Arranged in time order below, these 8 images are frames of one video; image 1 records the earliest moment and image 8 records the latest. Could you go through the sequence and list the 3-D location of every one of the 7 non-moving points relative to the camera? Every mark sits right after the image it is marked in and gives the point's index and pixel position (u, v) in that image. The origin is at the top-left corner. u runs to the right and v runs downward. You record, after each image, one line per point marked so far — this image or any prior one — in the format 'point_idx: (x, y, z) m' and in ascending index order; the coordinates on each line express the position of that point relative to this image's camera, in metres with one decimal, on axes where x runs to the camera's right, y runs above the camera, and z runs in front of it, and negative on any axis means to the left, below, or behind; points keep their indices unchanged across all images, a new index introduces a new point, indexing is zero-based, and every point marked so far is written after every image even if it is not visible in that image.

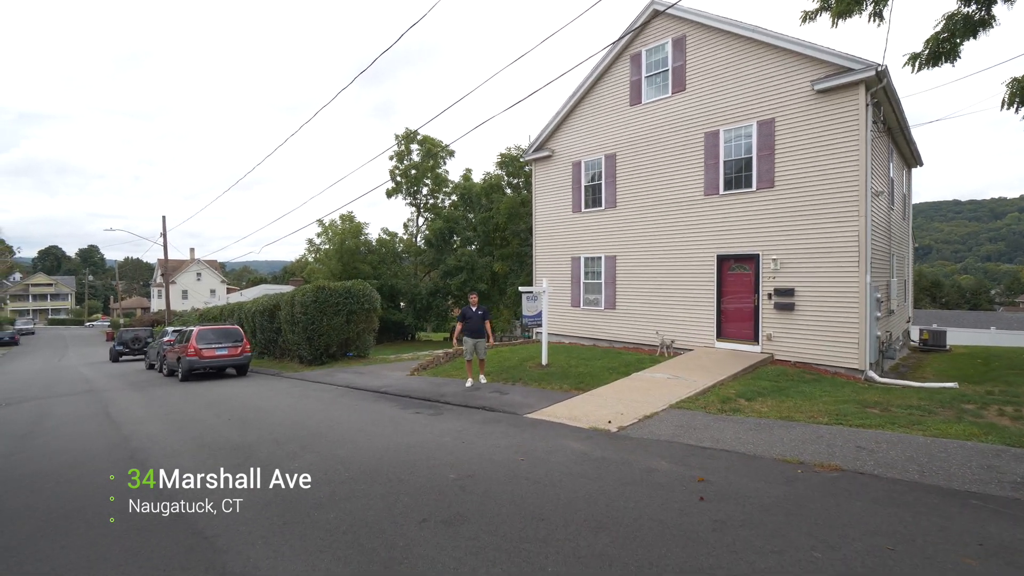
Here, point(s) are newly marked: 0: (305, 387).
0: (-5.8, -2.7, +13.0) m
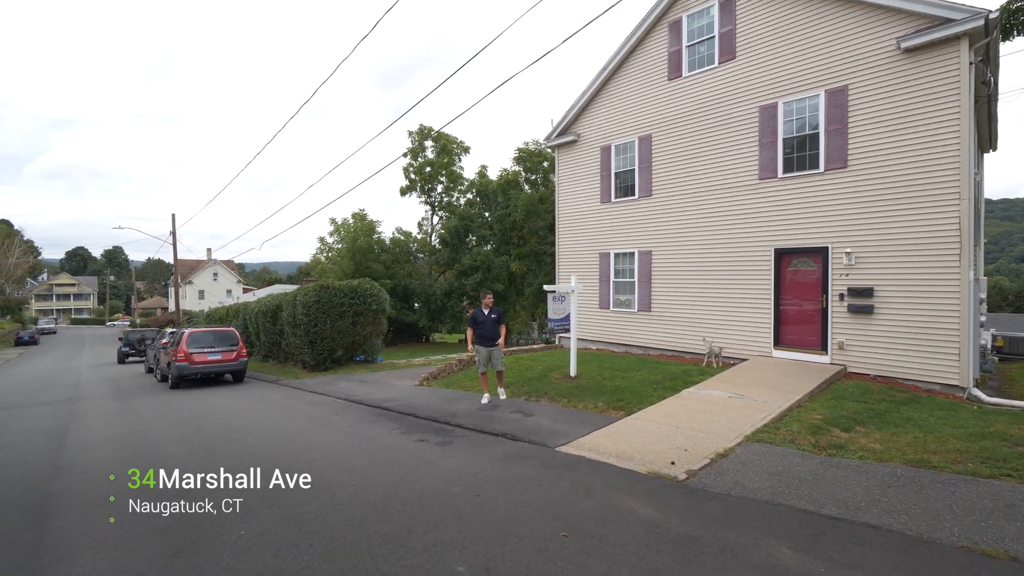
0: (-5.2, -2.7, +11.5) m
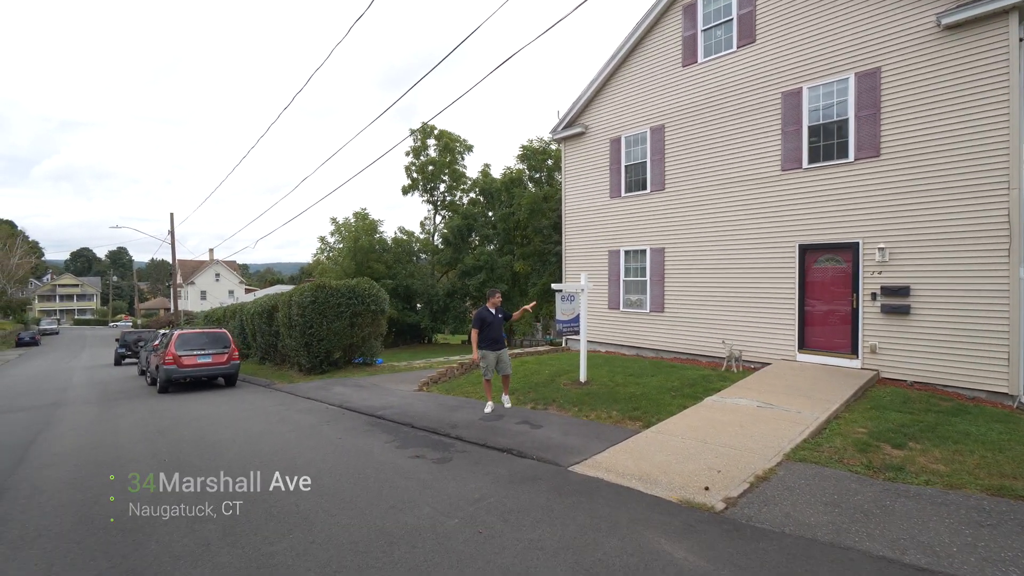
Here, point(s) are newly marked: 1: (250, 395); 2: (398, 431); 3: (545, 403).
0: (-5.1, -2.7, +10.8) m
1: (-7.1, -2.9, +12.7) m
2: (-1.8, -2.3, +7.4) m
3: (+0.6, -2.1, +8.6) m
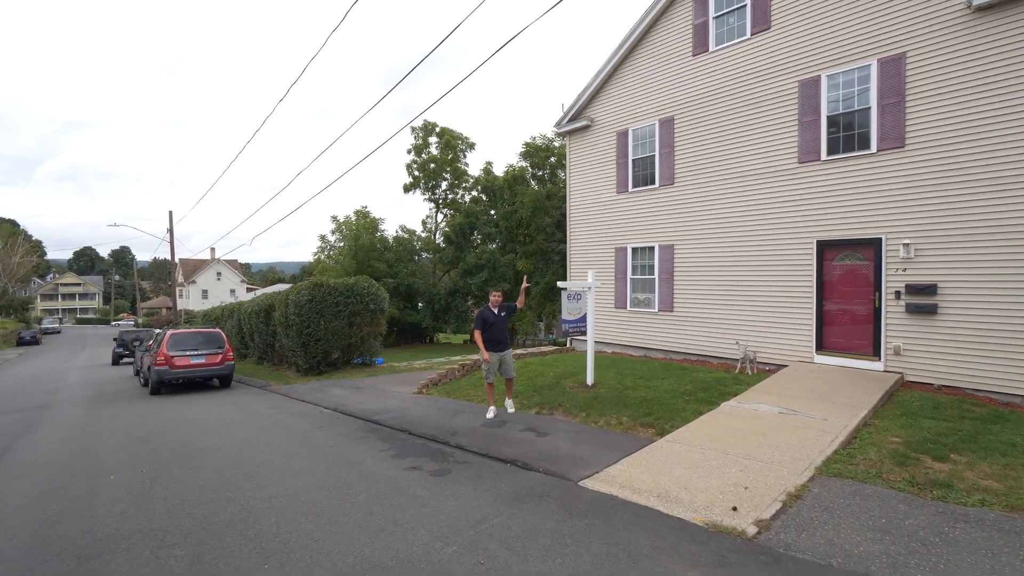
0: (-5.1, -2.6, +10.4) m
1: (-7.0, -2.9, +12.3) m
2: (-1.7, -2.2, +6.9) m
3: (+0.7, -2.1, +8.1) m
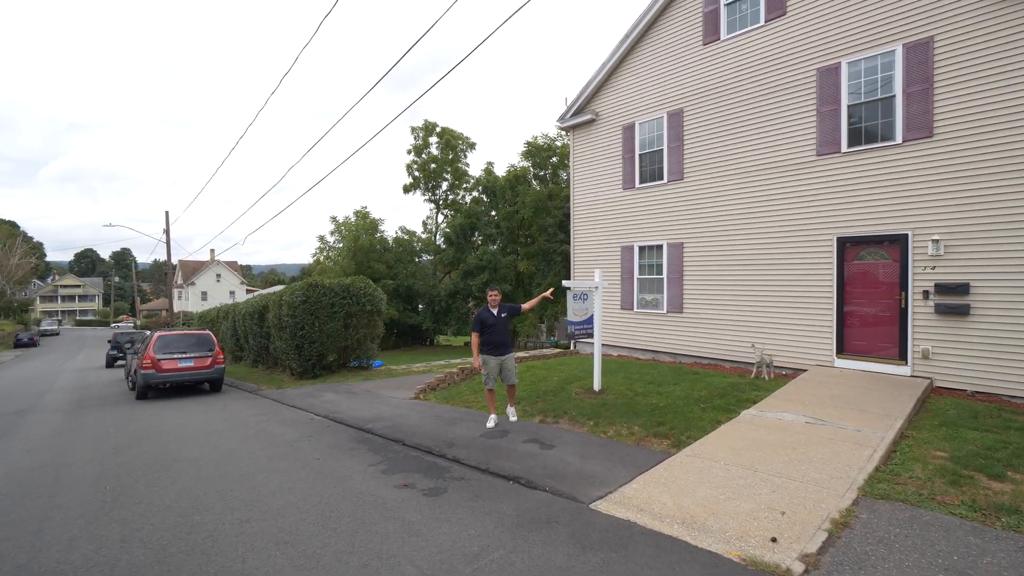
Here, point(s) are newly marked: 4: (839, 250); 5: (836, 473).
0: (-5.0, -2.6, +9.8) m
1: (-7.0, -2.9, +11.8) m
2: (-1.7, -2.2, +6.3) m
3: (+0.7, -2.1, +7.5) m
4: (+6.5, +0.8, +9.3) m
5: (+3.2, -1.8, +4.7) m
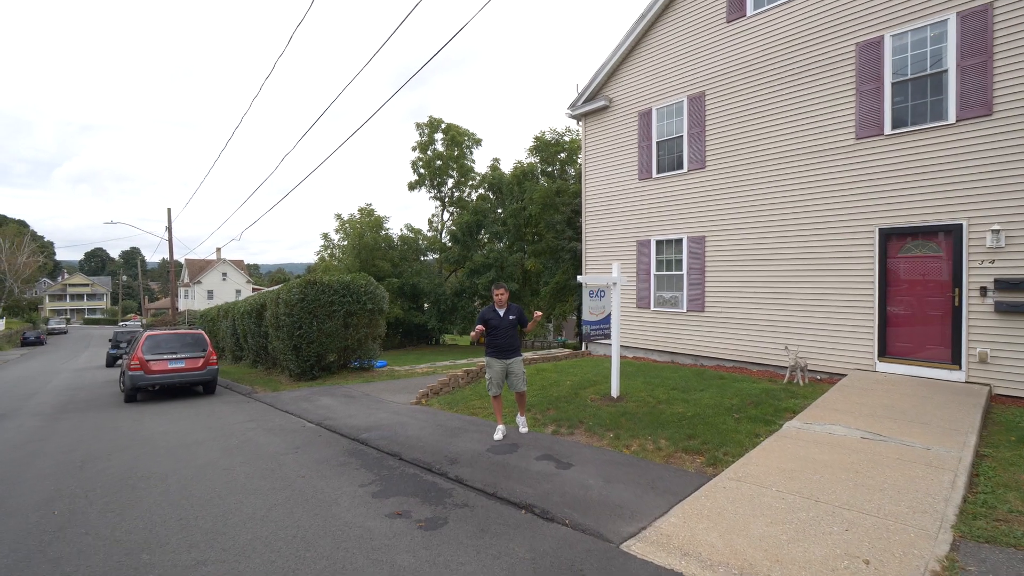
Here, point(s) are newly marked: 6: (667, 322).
0: (-4.8, -2.6, +9.1) m
1: (-6.8, -2.8, +11.1) m
2: (-1.6, -2.1, +5.6) m
3: (+0.8, -2.0, +6.8) m
4: (+6.7, +0.8, +8.5) m
5: (+3.3, -1.8, +3.8) m
6: (+3.8, -0.8, +11.5) m
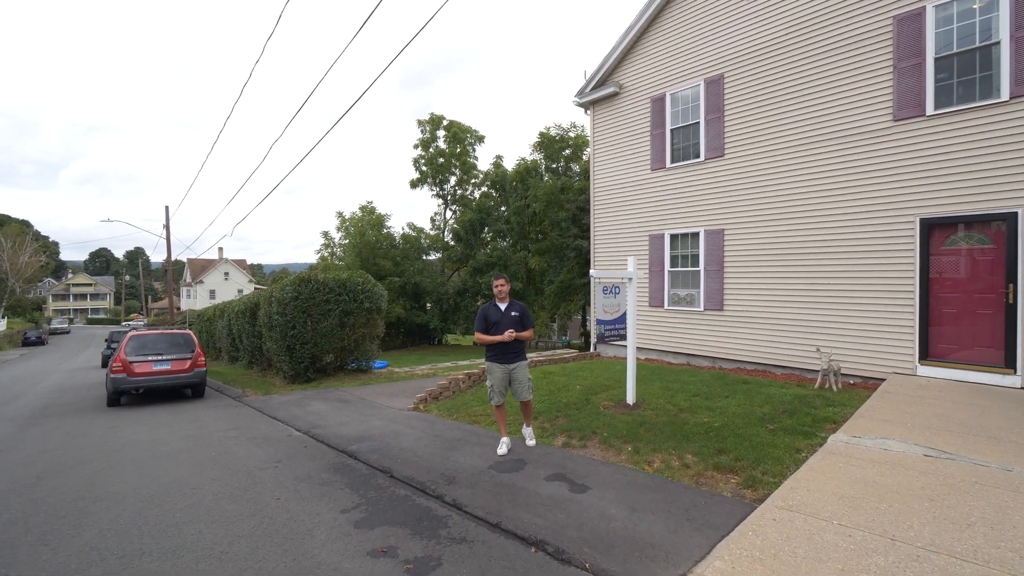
0: (-4.7, -2.5, +8.4) m
1: (-6.7, -2.7, +10.4) m
2: (-1.5, -2.1, +4.9) m
3: (+0.9, -1.9, +6.0) m
4: (+6.8, +0.9, +7.7) m
5: (+3.4, -1.7, +3.1) m
6: (+3.9, -0.7, +10.8) m
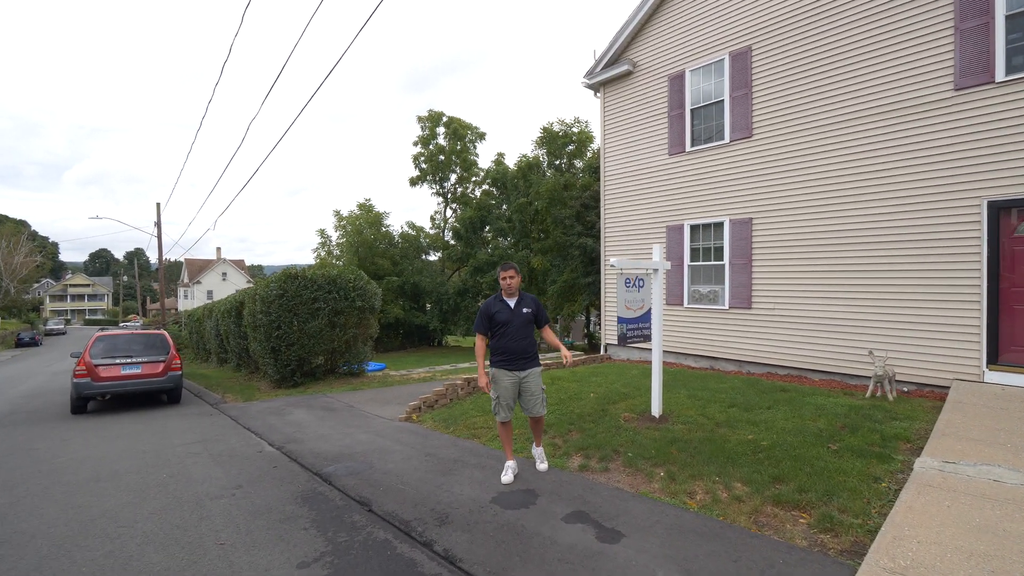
0: (-4.7, -2.4, +7.4) m
1: (-6.6, -2.6, +9.4) m
2: (-1.5, -2.0, +3.9) m
3: (+1.0, -1.8, +5.0) m
4: (+6.8, +1.0, +6.7) m
5: (+3.4, -1.6, +2.1) m
6: (+4.0, -0.7, +9.7) m
